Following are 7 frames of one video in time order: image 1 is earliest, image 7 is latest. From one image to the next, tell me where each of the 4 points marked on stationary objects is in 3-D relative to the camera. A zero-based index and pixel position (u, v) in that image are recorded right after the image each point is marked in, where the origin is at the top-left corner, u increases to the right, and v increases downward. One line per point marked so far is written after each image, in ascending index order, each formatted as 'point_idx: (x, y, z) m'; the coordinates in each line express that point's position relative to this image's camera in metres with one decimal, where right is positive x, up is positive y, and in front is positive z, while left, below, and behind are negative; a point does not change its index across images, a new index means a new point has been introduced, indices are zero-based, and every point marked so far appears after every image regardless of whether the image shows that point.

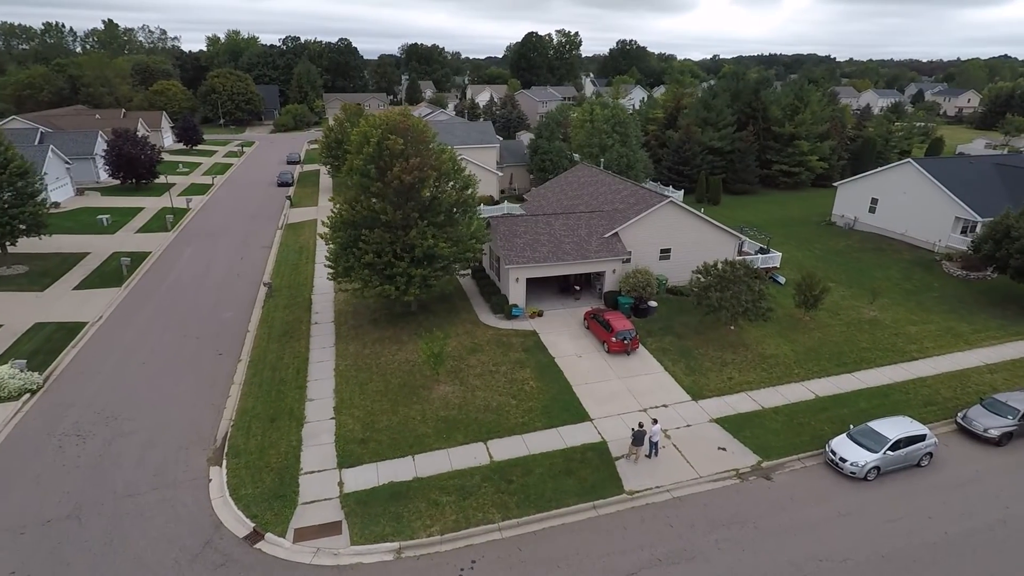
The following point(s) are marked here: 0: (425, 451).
0: (-2.9, -5.4, +18.7) m
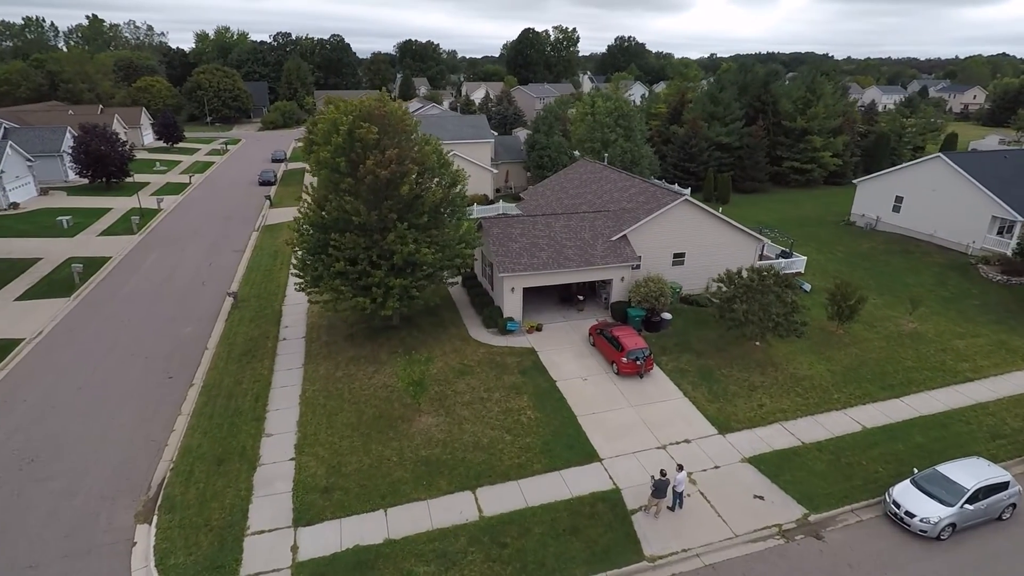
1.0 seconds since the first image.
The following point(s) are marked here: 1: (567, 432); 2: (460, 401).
0: (-3.1, -5.9, +15.4) m
1: (+1.8, -4.6, +18.0) m
2: (-1.8, -3.9, +19.5) m
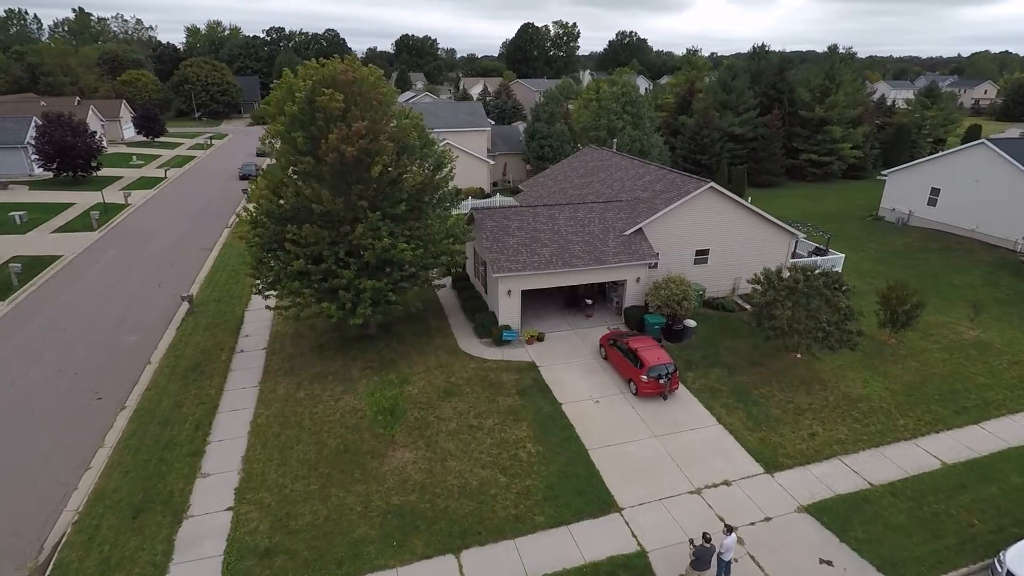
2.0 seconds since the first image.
0: (-3.2, -6.0, +11.8) m
1: (+1.7, -4.7, +14.4) m
2: (-1.9, -4.0, +15.9) m
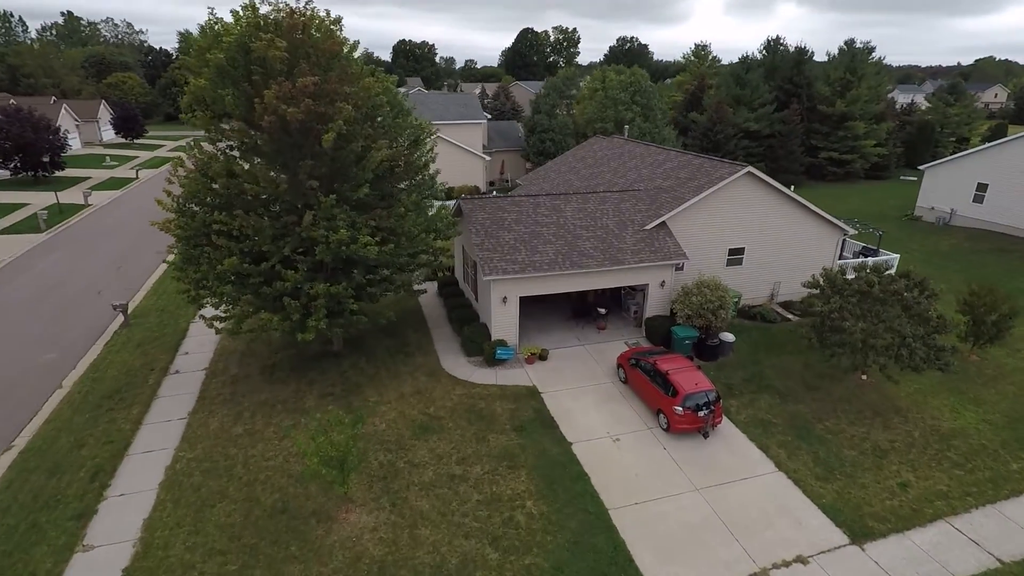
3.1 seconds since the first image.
0: (-3.3, -6.0, +7.9) m
1: (+1.5, -4.8, +10.5) m
2: (-2.0, -4.1, +12.0) m
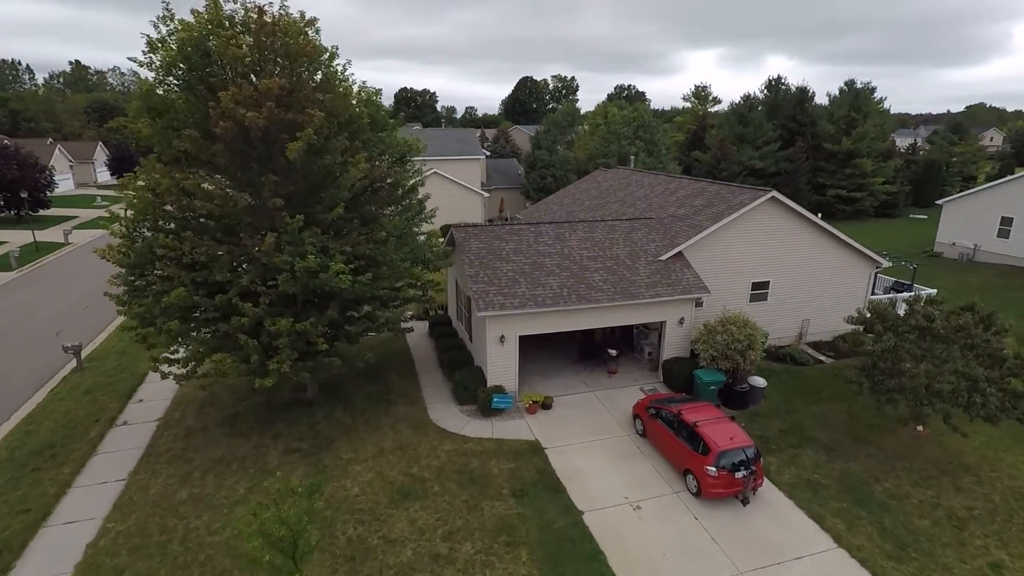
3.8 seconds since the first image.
0: (-3.3, -6.3, +5.4) m
1: (+1.5, -5.2, +8.1) m
2: (-2.1, -4.7, +9.7) m
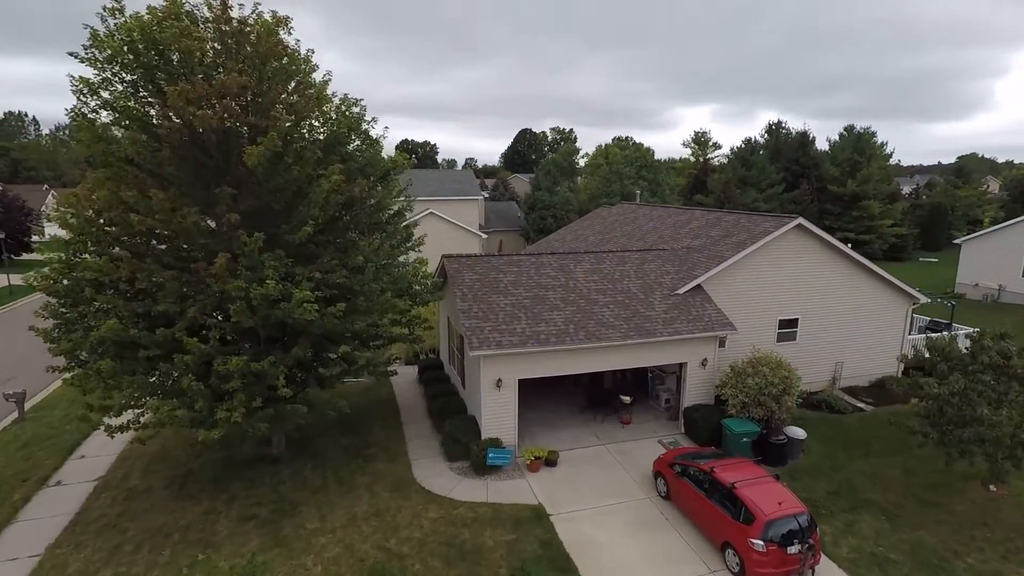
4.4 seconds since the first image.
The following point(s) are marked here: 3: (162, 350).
0: (-3.3, -6.3, +3.1) m
1: (+1.5, -5.4, +5.8) m
2: (-2.1, -5.1, +7.5) m
3: (-6.0, -1.1, +9.7) m
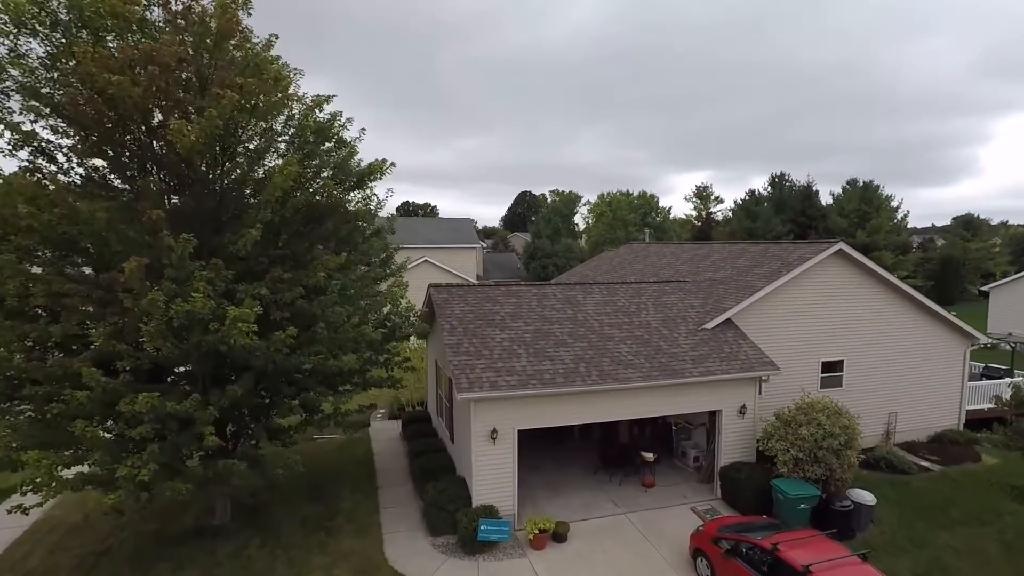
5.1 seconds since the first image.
0: (-3.4, -5.7, +0.3) m
1: (+1.5, -5.2, +3.2) m
2: (-2.1, -5.0, +4.8) m
3: (-6.1, -1.3, +7.5) m
